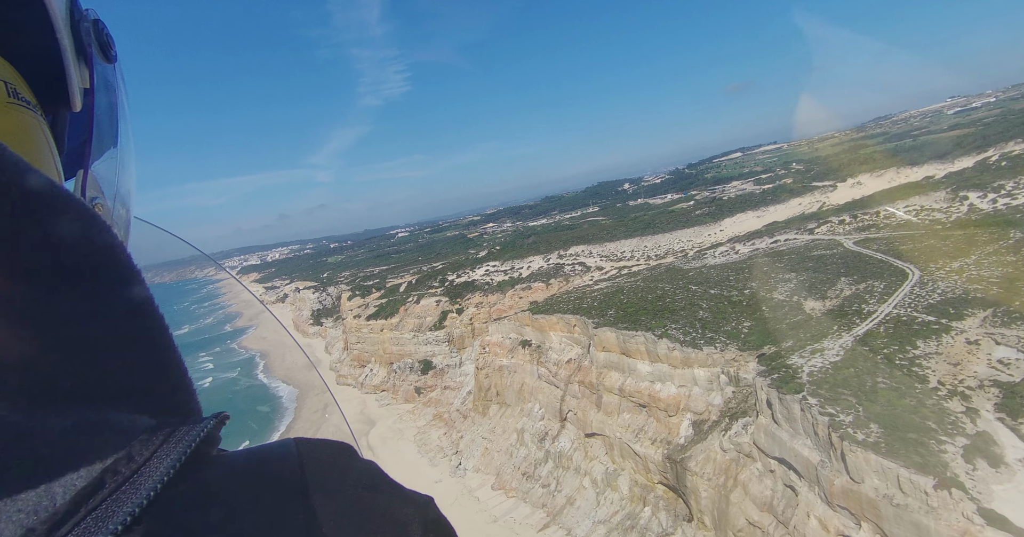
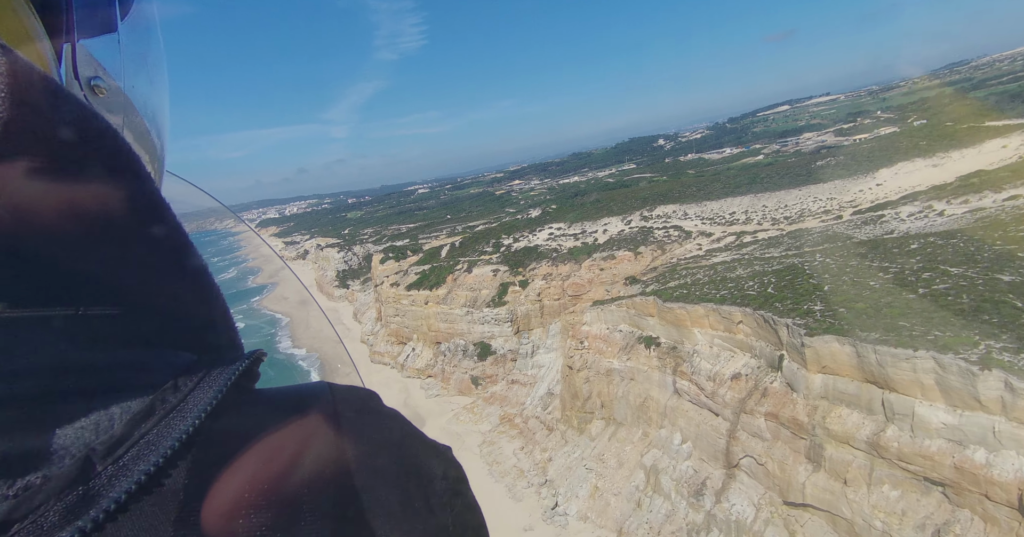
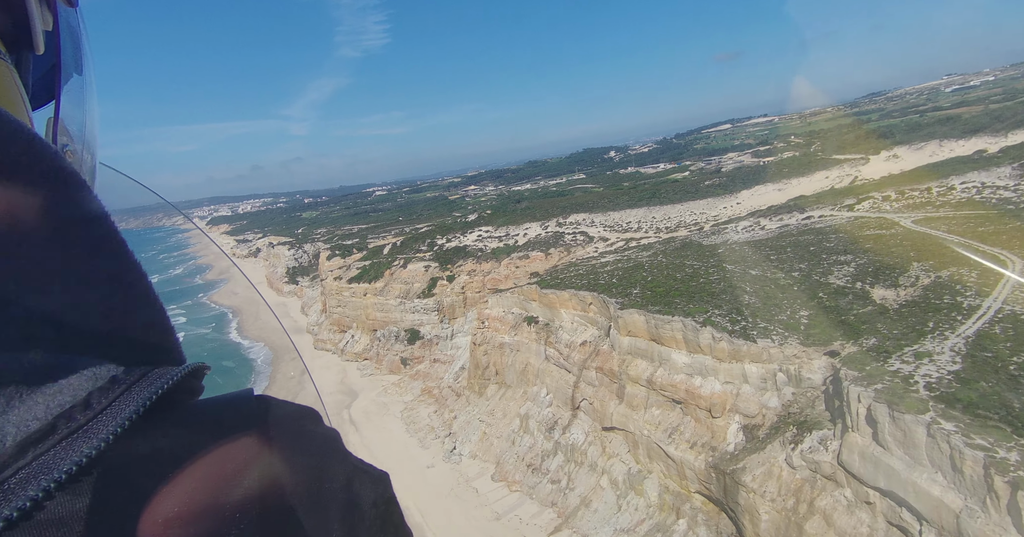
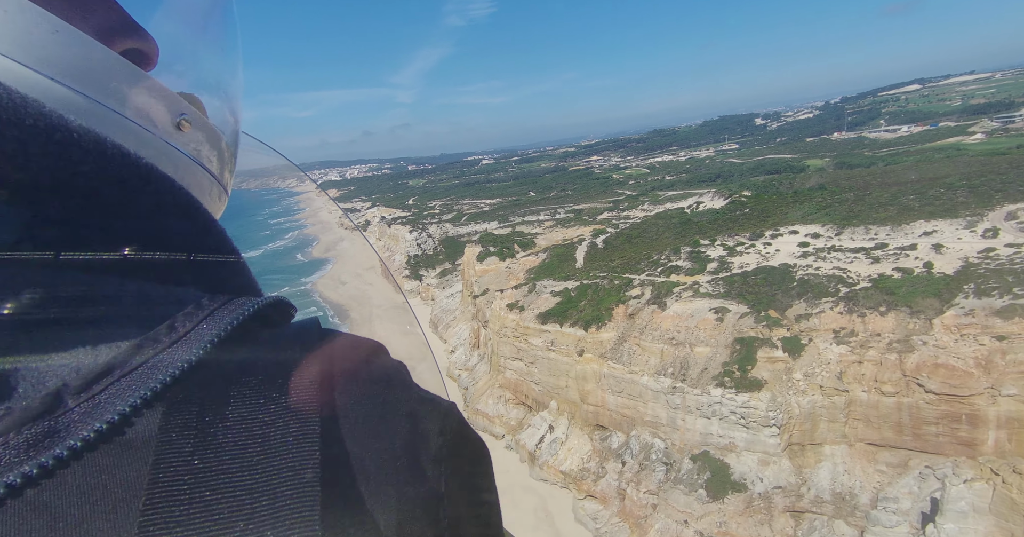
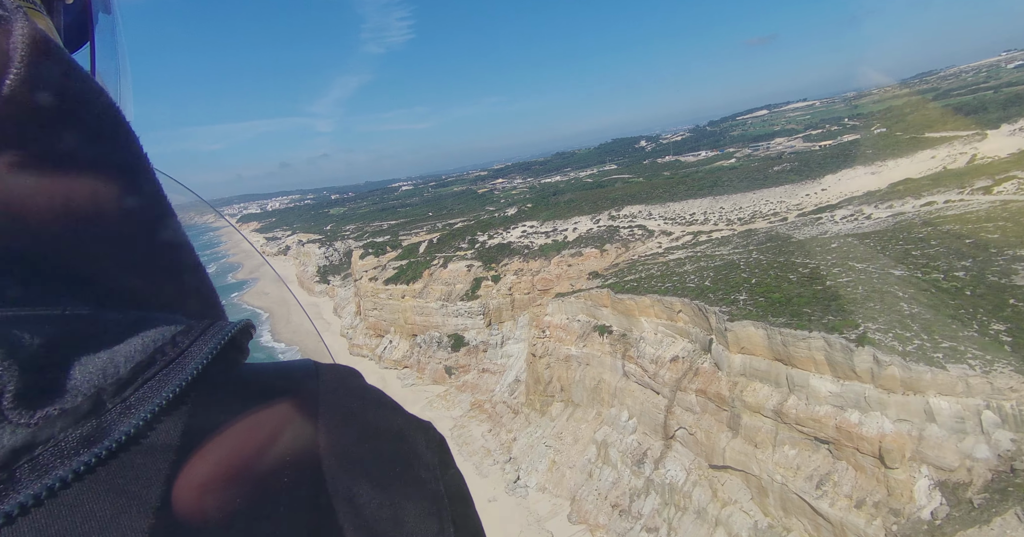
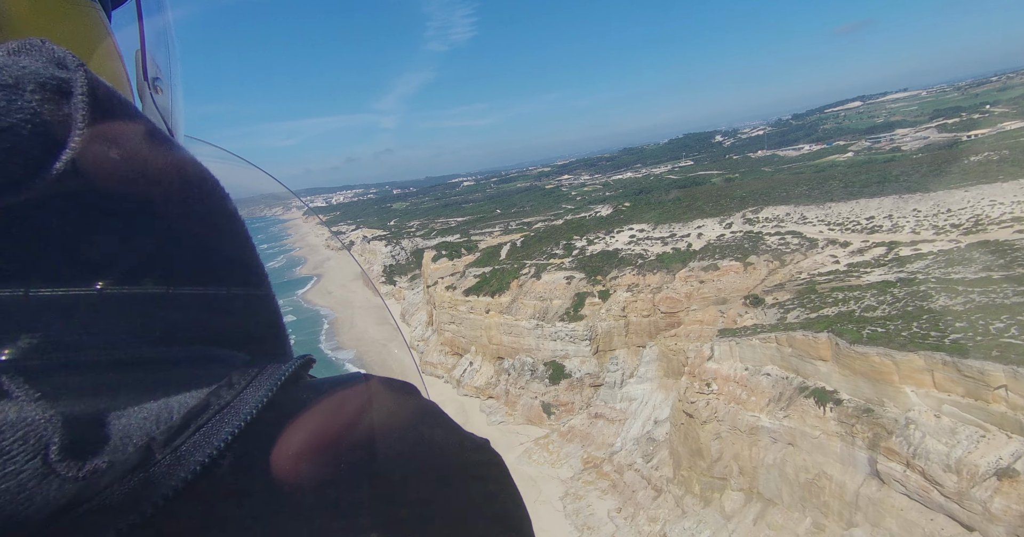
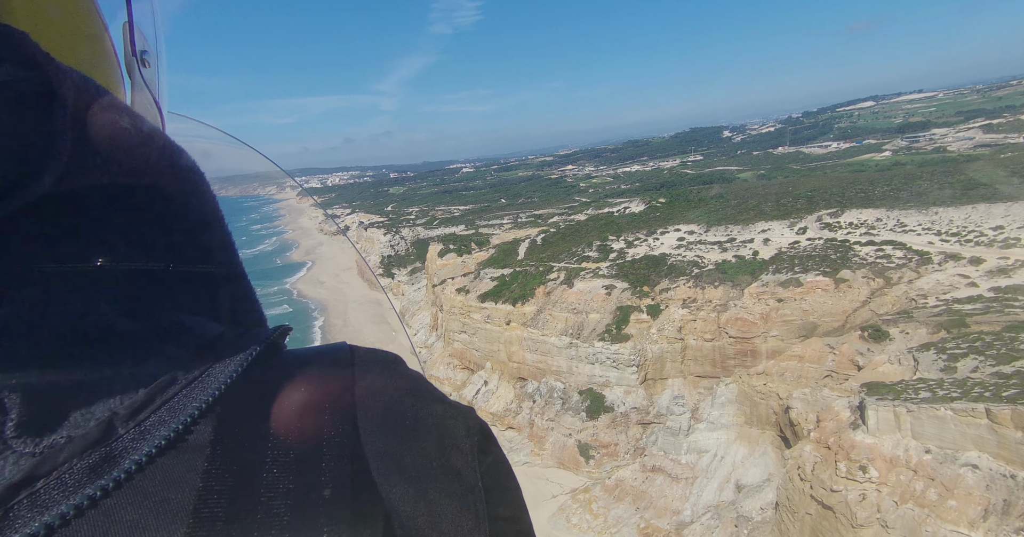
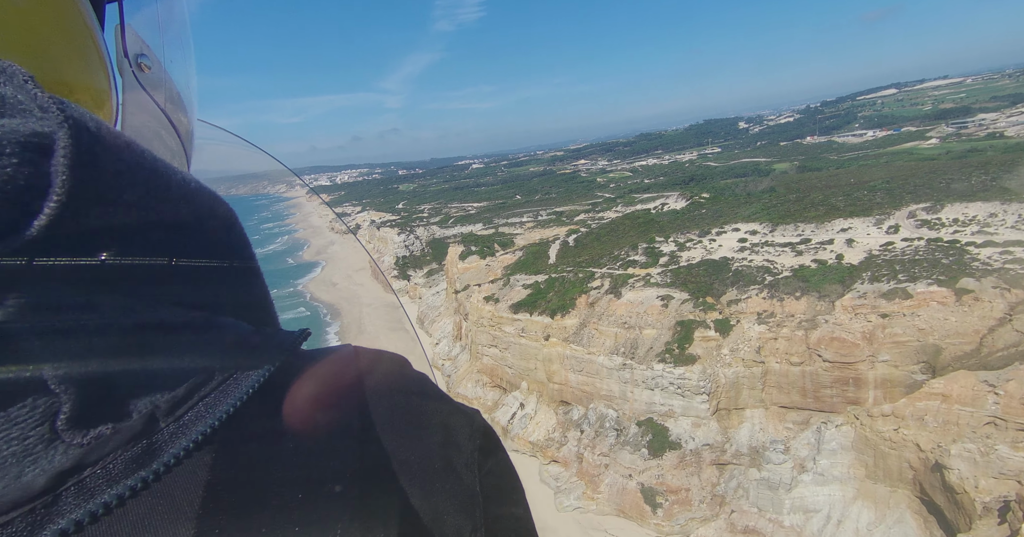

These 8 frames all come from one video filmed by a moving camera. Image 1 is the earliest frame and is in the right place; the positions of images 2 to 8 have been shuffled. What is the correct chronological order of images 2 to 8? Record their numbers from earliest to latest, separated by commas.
3, 5, 2, 6, 7, 8, 4
